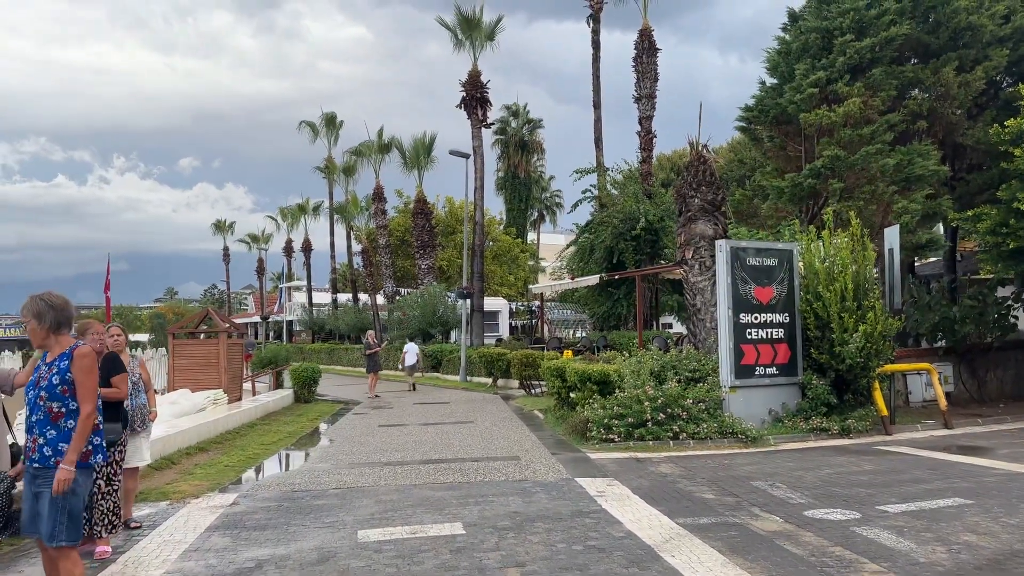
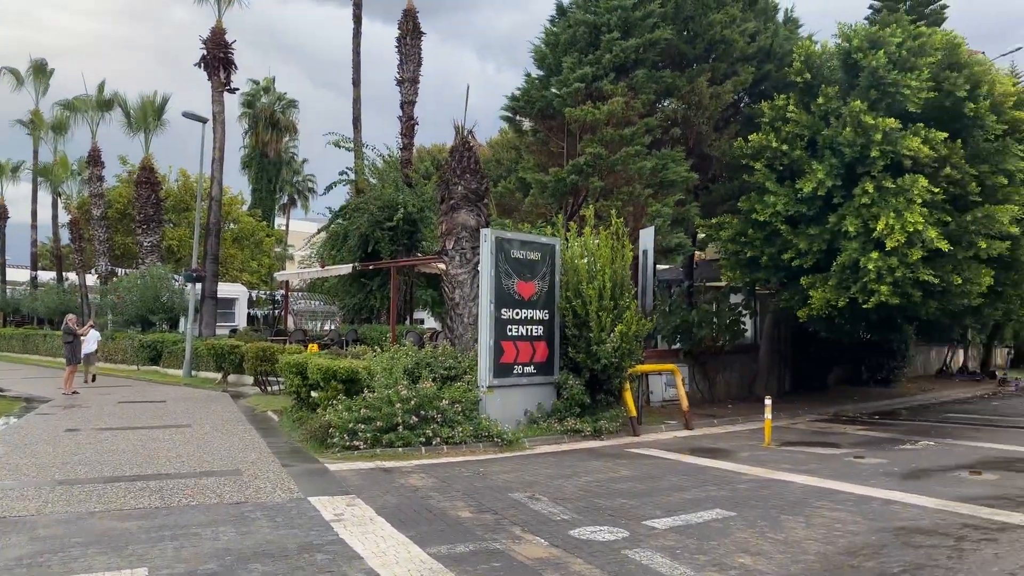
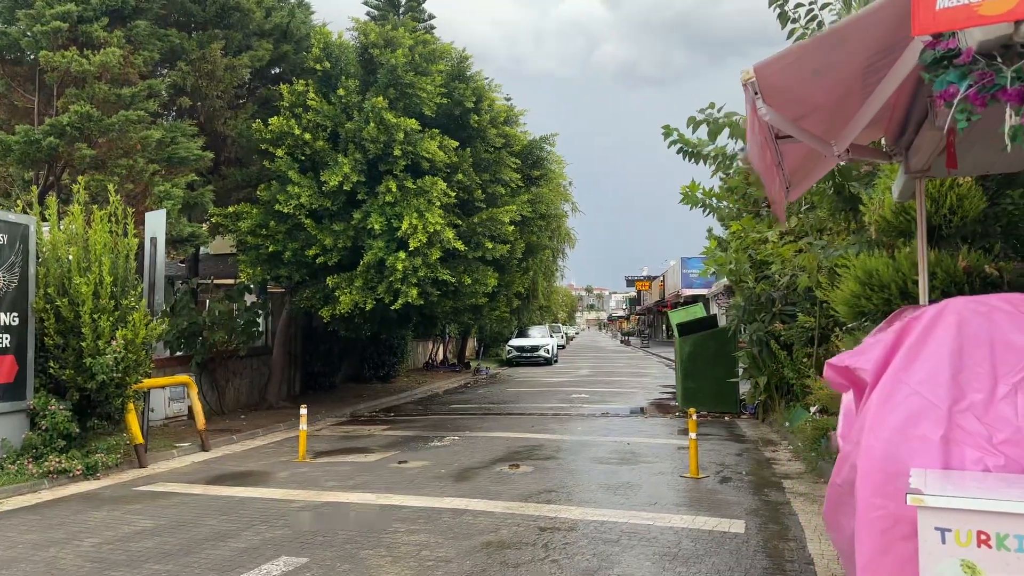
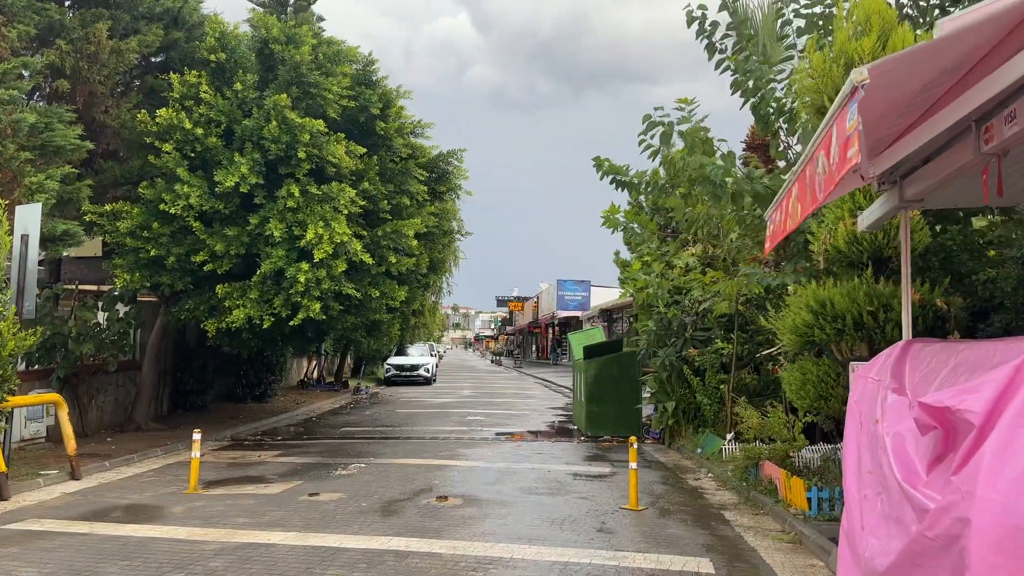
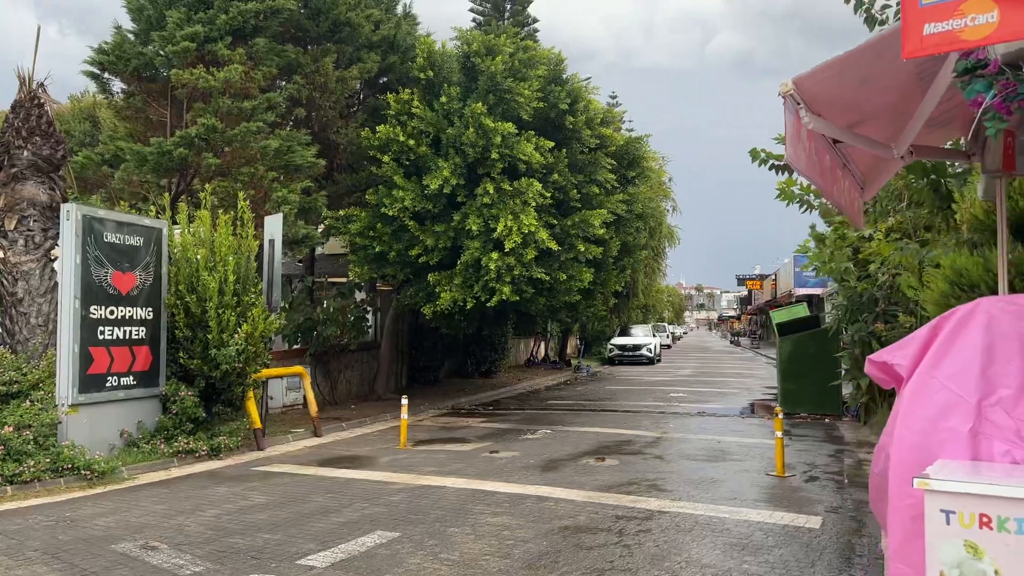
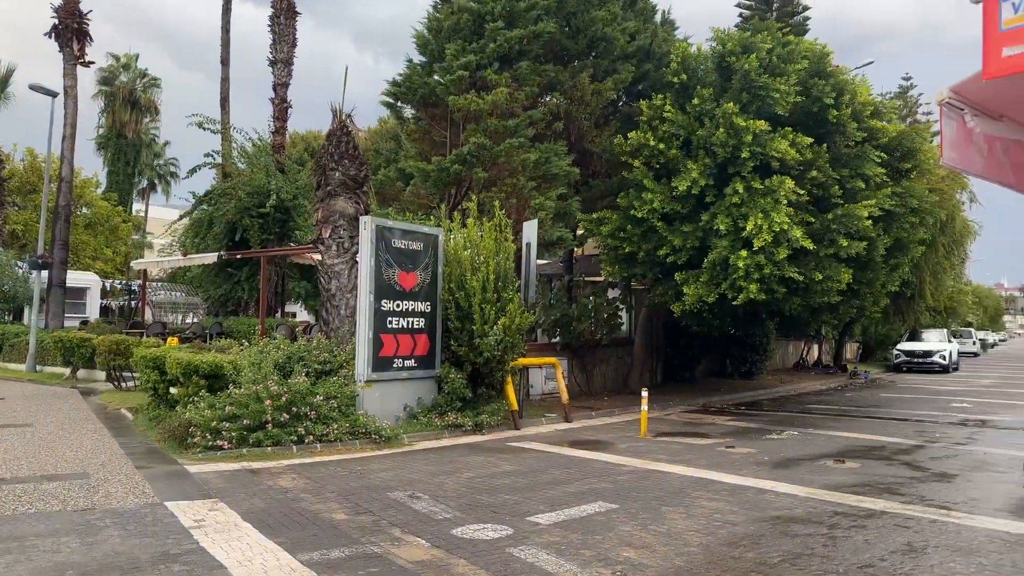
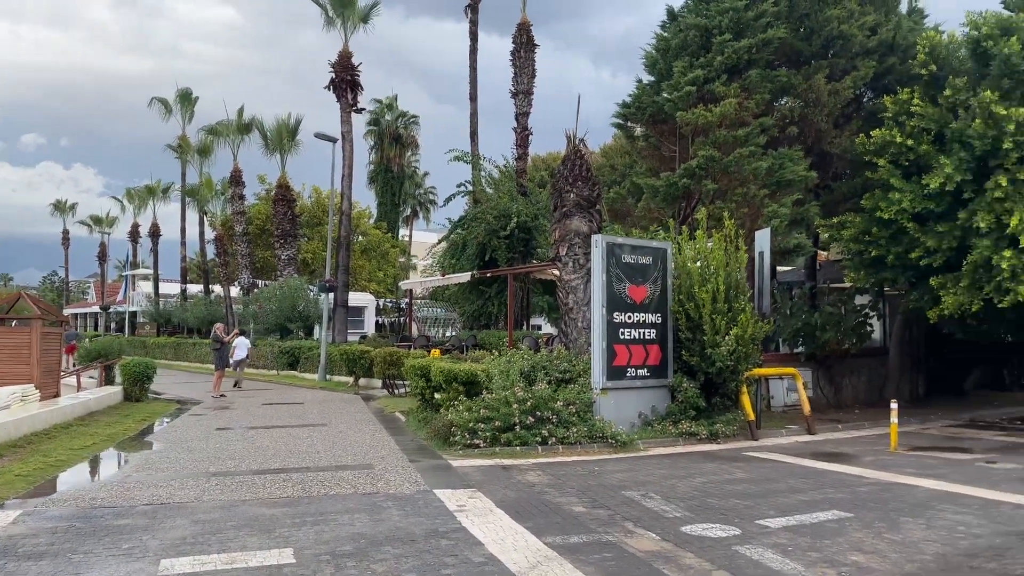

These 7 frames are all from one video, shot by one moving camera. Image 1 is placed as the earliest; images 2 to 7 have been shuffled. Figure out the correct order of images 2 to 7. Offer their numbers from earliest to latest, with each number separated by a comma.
7, 2, 6, 5, 3, 4
